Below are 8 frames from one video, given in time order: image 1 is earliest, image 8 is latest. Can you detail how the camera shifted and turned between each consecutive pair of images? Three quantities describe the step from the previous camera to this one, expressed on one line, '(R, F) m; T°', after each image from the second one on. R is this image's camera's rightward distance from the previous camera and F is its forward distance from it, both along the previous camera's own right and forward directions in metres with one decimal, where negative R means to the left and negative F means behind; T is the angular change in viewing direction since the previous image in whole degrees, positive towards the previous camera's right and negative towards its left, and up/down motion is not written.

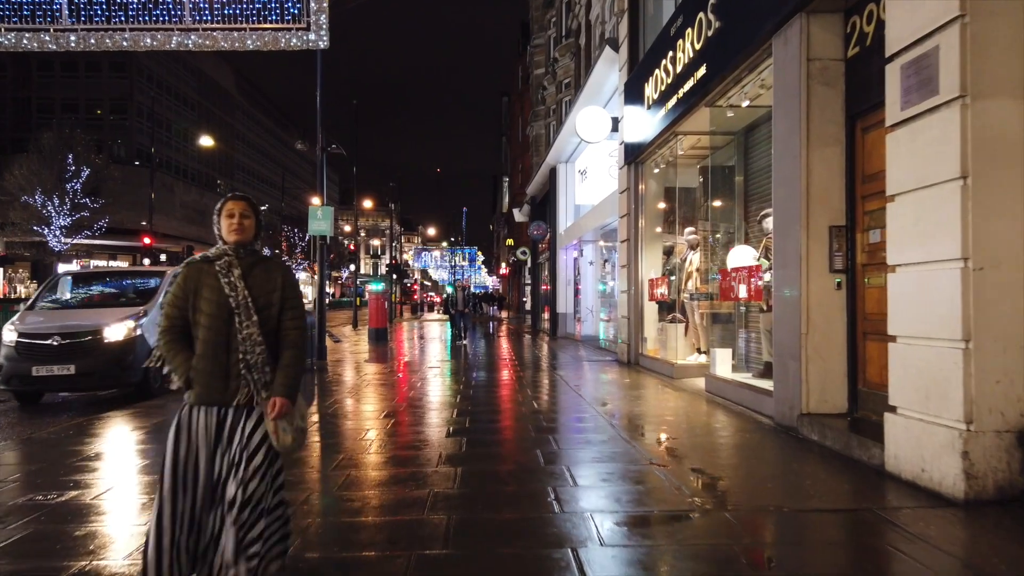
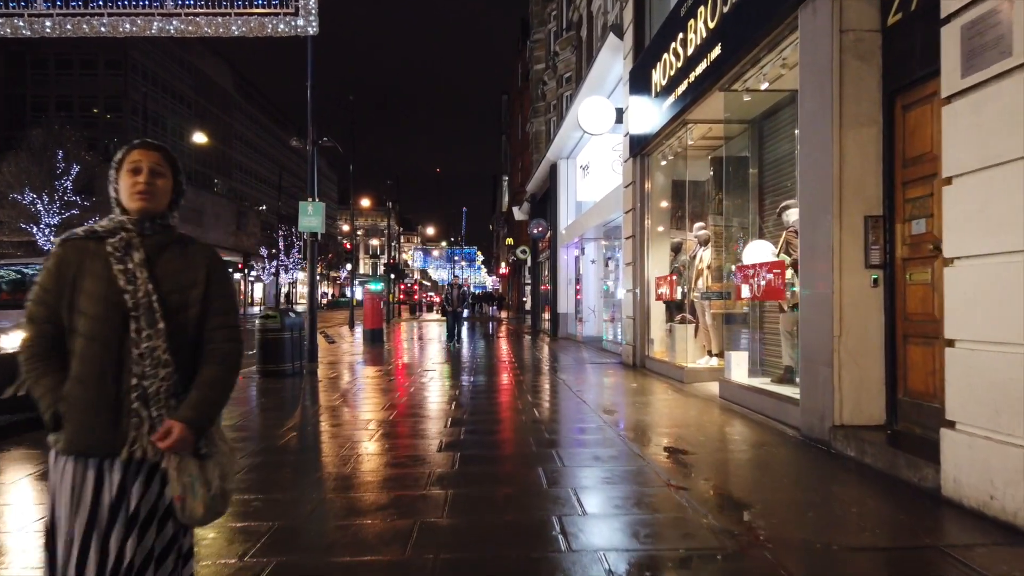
(0.0, +0.7) m; 0°
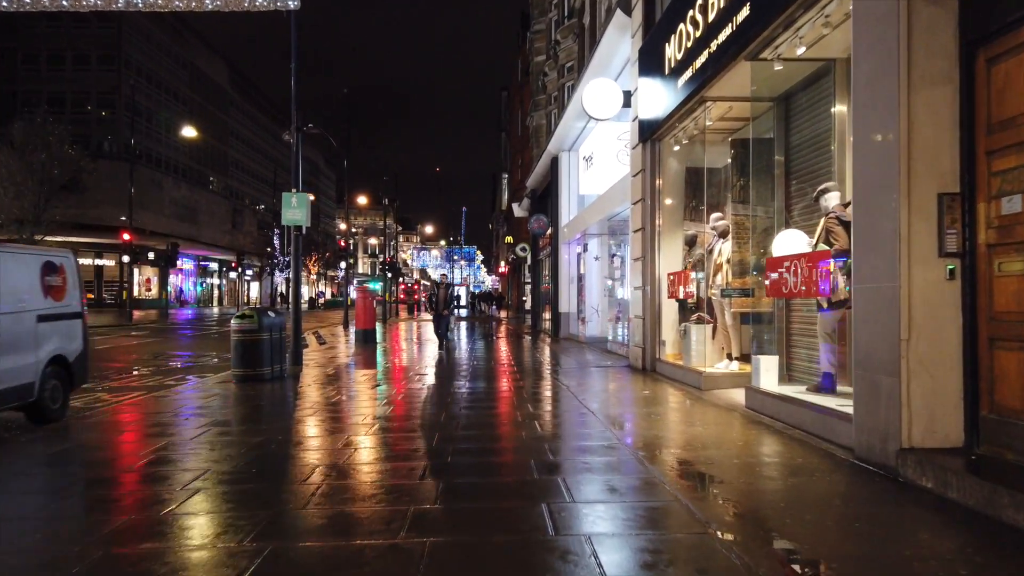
(0.0, +1.1) m; 0°
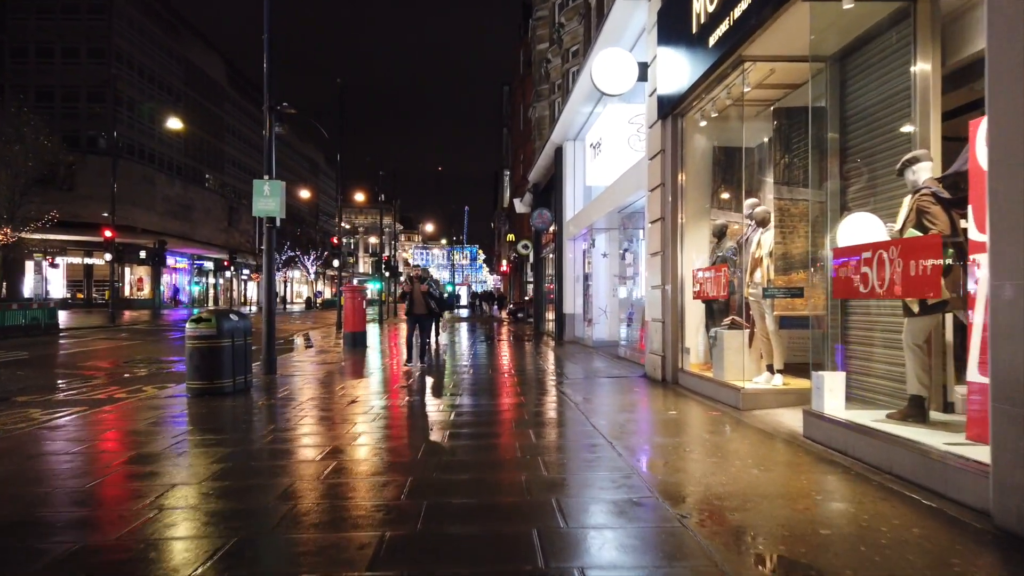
(0.0, +1.6) m; 0°
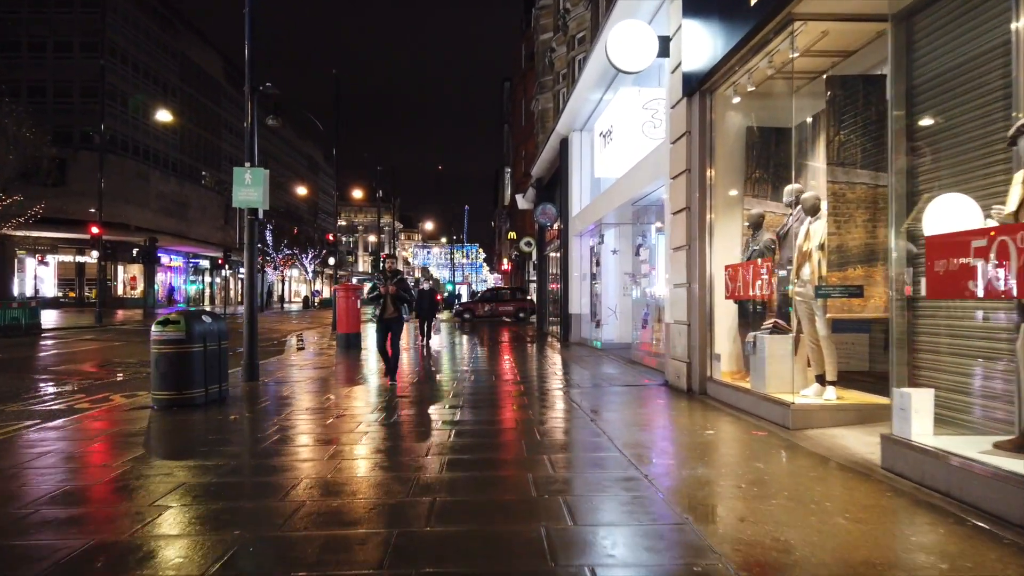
(-0.1, +1.1) m; 0°
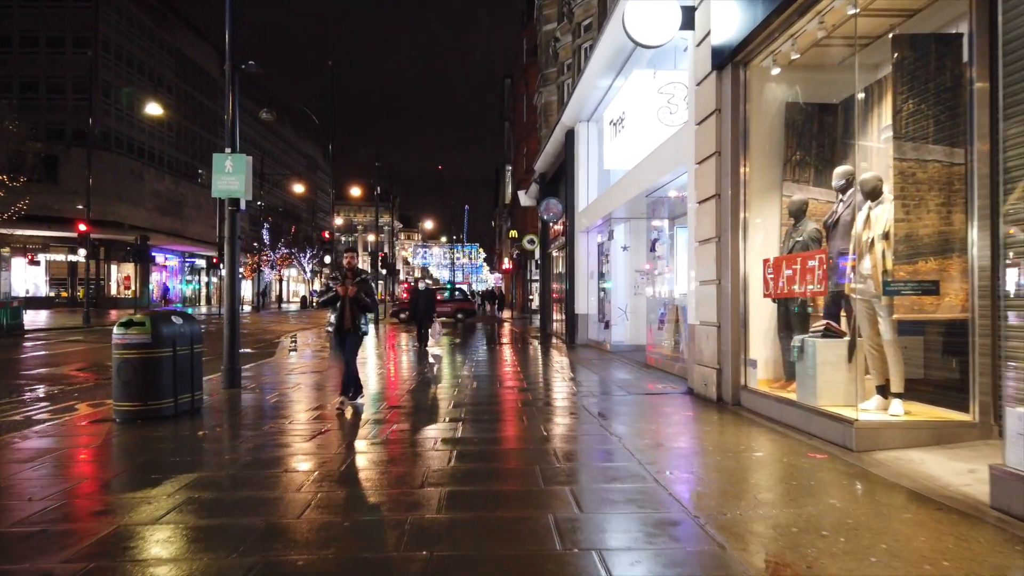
(-0.1, +1.0) m; 0°
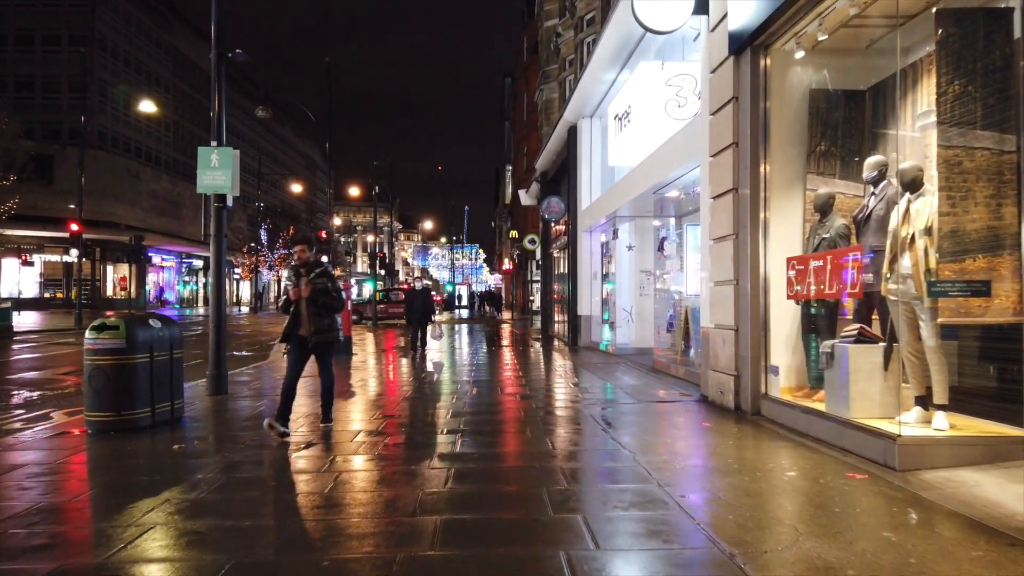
(0.0, +0.6) m; 0°
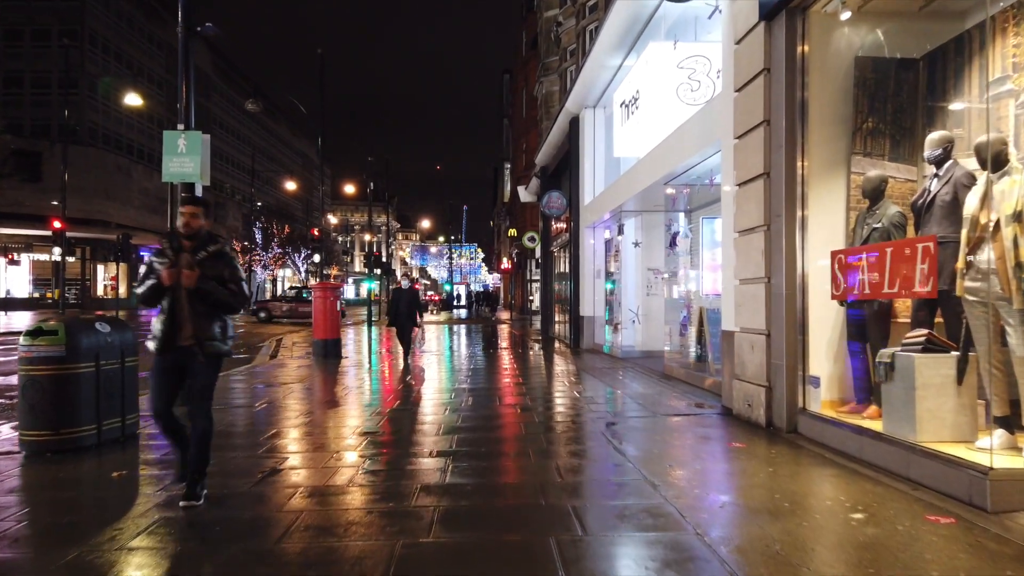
(0.0, +1.0) m; 0°
